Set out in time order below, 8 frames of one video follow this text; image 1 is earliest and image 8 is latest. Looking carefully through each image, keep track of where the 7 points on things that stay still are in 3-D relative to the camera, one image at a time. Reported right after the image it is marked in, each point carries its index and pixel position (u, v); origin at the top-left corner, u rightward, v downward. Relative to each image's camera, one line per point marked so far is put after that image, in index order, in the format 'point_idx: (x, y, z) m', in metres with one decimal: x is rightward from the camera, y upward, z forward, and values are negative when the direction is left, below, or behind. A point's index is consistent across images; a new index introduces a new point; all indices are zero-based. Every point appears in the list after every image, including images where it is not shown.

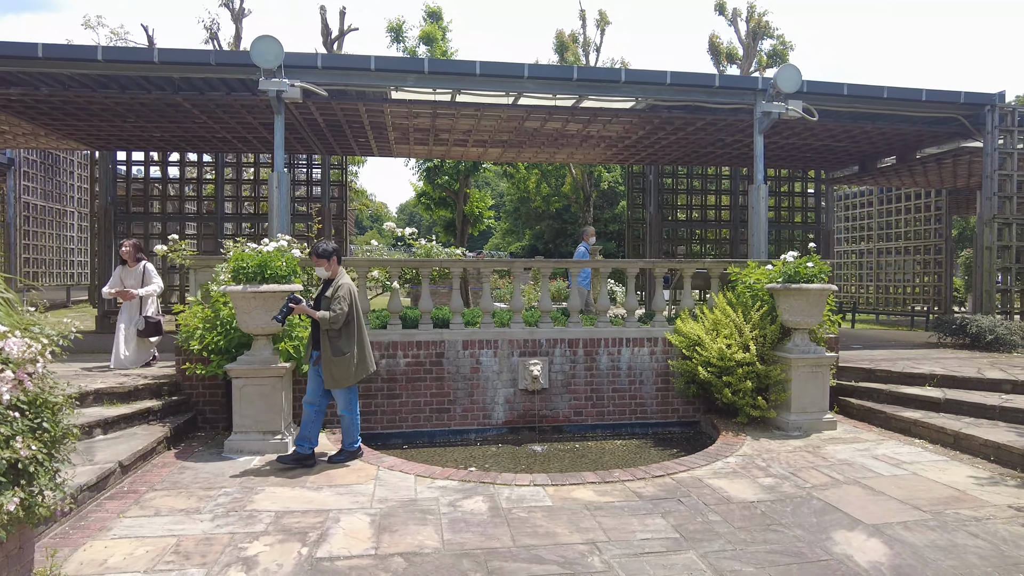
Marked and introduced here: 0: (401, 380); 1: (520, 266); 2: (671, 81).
0: (-1.0, -0.8, +5.7) m
1: (+0.1, +0.2, +6.1) m
2: (+1.8, +2.3, +7.2) m
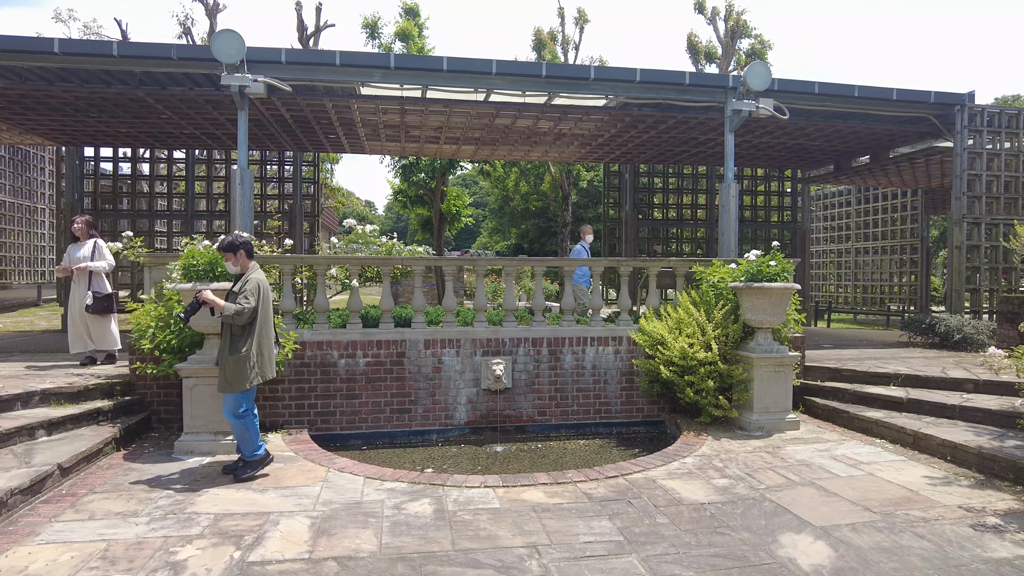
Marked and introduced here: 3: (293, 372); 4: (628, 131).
0: (-1.3, -0.8, +5.6) m
1: (-0.3, +0.2, +6.0) m
2: (+1.4, +2.3, +7.1) m
3: (-1.9, -0.7, +5.5) m
4: (+1.5, +2.0, +8.4) m
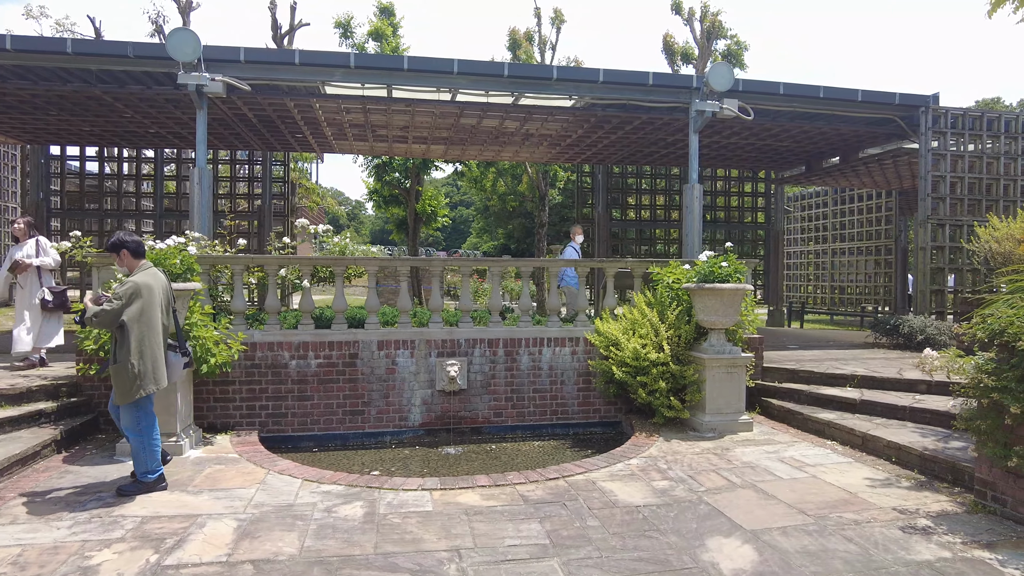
0: (-1.7, -0.8, +5.6) m
1: (-0.7, +0.2, +6.0) m
2: (+1.0, +2.3, +7.1) m
3: (-2.3, -0.7, +5.5) m
4: (+1.1, +2.0, +8.4) m
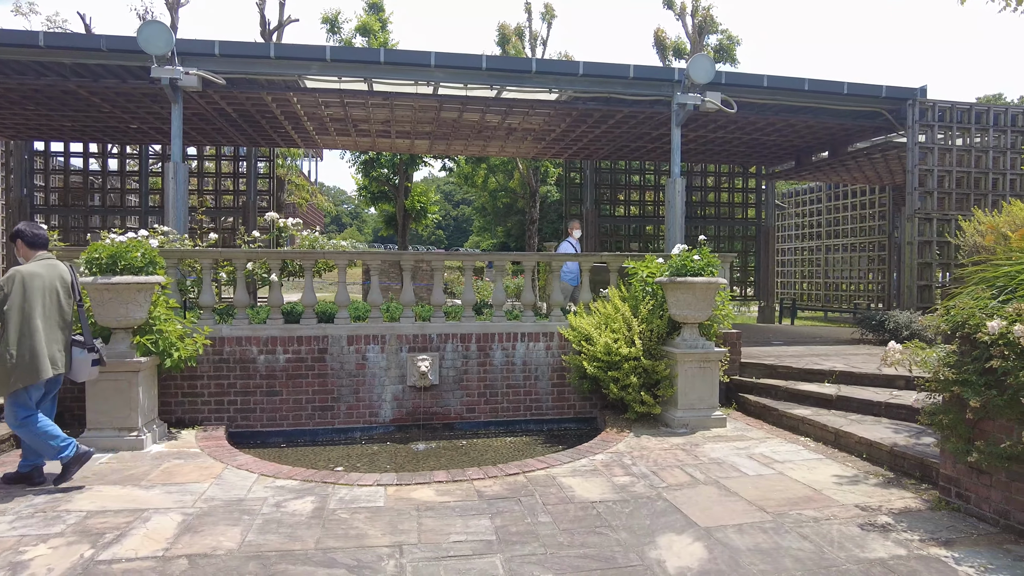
0: (-2.0, -0.8, +5.5) m
1: (-0.9, +0.3, +5.9) m
2: (+0.8, +2.3, +7.0) m
3: (-2.5, -0.7, +5.4) m
4: (+0.9, +2.1, +8.3) m
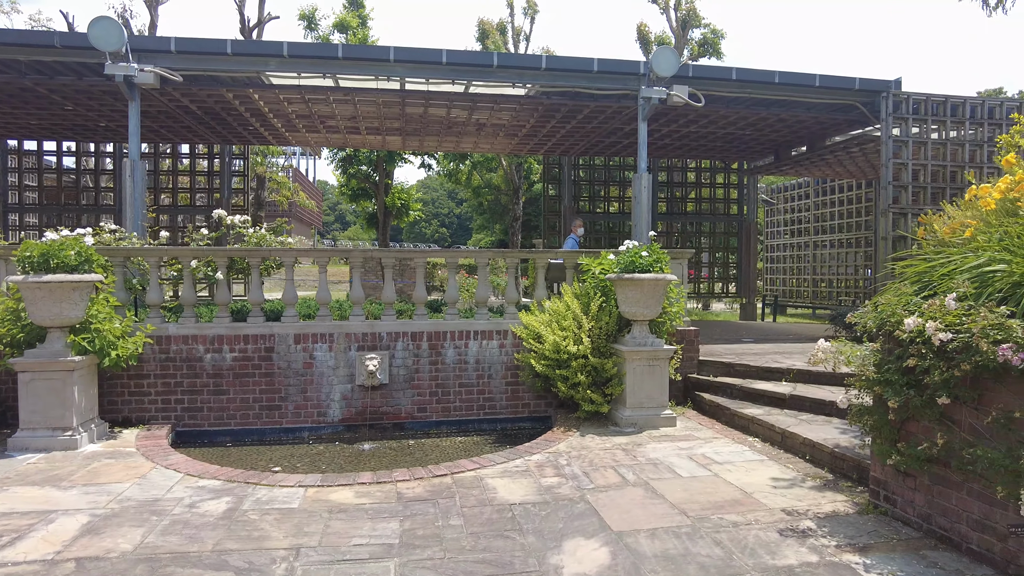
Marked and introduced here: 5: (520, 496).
0: (-2.4, -0.7, +5.5) m
1: (-1.3, +0.3, +5.8) m
2: (+0.4, +2.4, +6.9) m
3: (-2.9, -0.6, +5.4) m
4: (+0.5, +2.1, +8.2) m
5: (0.0, -1.2, +3.7) m
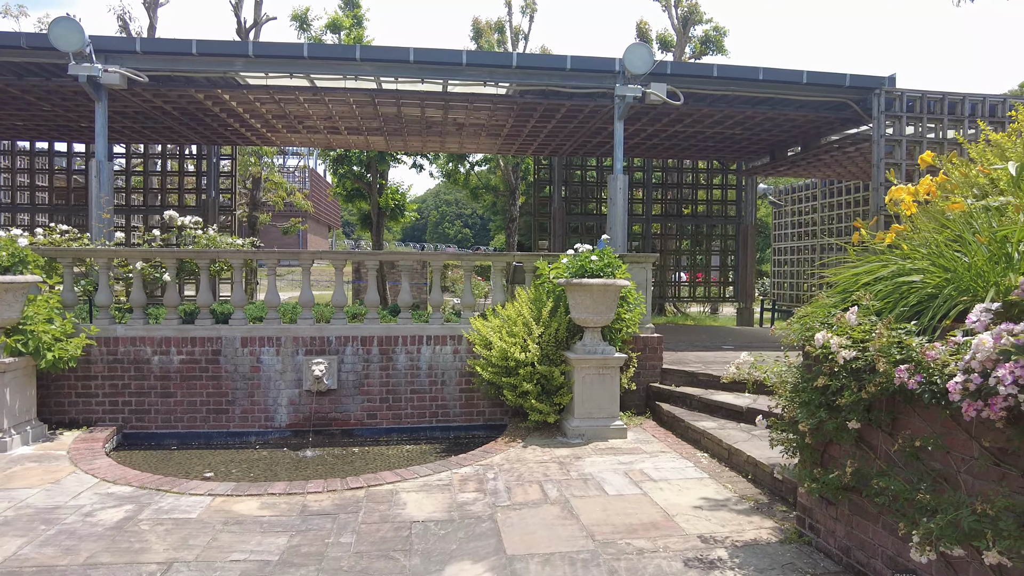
0: (-2.8, -0.8, +5.4) m
1: (-1.7, +0.3, +5.7) m
2: (0.0, +2.3, +6.7) m
3: (-3.3, -0.7, +5.4) m
4: (+0.2, +2.1, +8.0) m
5: (-0.5, -1.2, +3.6) m
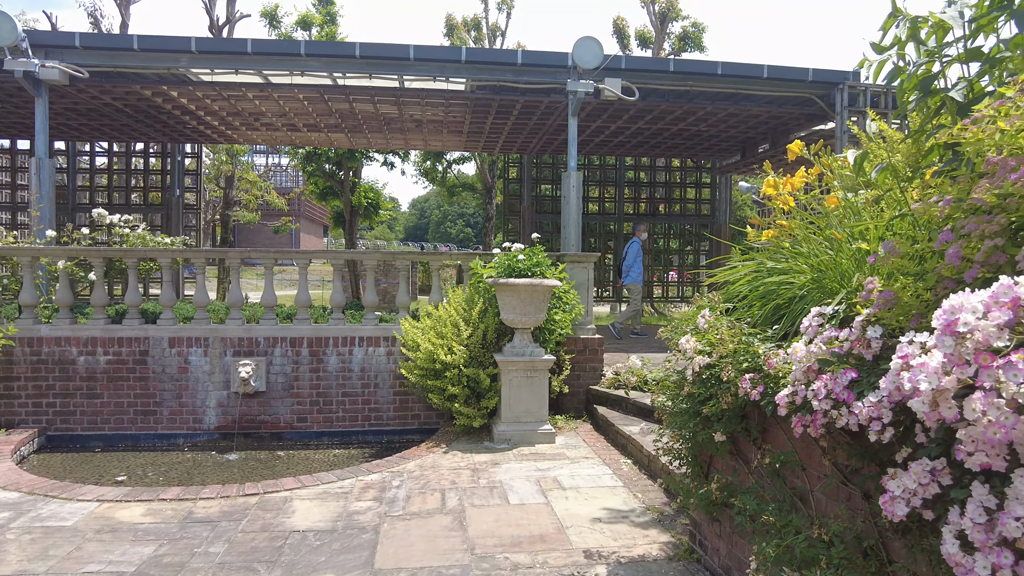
0: (-3.3, -0.7, +5.3) m
1: (-2.3, +0.3, +5.6) m
2: (-0.5, +2.3, +6.6) m
3: (-3.9, -0.6, +5.3) m
4: (-0.3, +2.1, +7.9) m
5: (-1.0, -1.2, +3.4) m
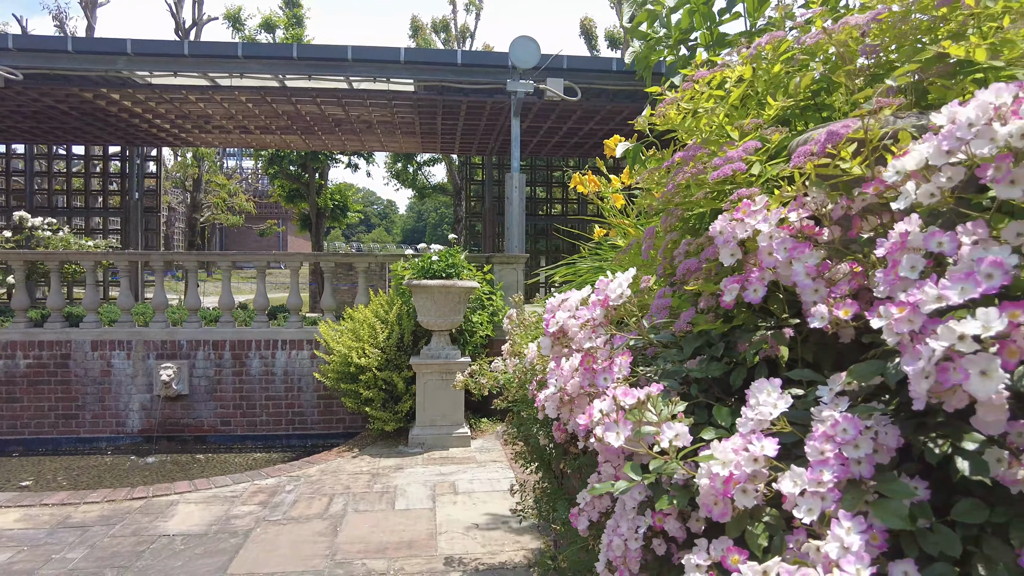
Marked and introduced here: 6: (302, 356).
0: (-4.0, -0.8, +5.3) m
1: (-2.9, +0.2, +5.6) m
2: (-1.1, +2.3, +6.5) m
3: (-4.5, -0.7, +5.2) m
4: (-0.9, +2.0, +7.8) m
5: (-1.7, -1.2, +3.4) m
6: (-1.7, -0.6, +5.4) m
